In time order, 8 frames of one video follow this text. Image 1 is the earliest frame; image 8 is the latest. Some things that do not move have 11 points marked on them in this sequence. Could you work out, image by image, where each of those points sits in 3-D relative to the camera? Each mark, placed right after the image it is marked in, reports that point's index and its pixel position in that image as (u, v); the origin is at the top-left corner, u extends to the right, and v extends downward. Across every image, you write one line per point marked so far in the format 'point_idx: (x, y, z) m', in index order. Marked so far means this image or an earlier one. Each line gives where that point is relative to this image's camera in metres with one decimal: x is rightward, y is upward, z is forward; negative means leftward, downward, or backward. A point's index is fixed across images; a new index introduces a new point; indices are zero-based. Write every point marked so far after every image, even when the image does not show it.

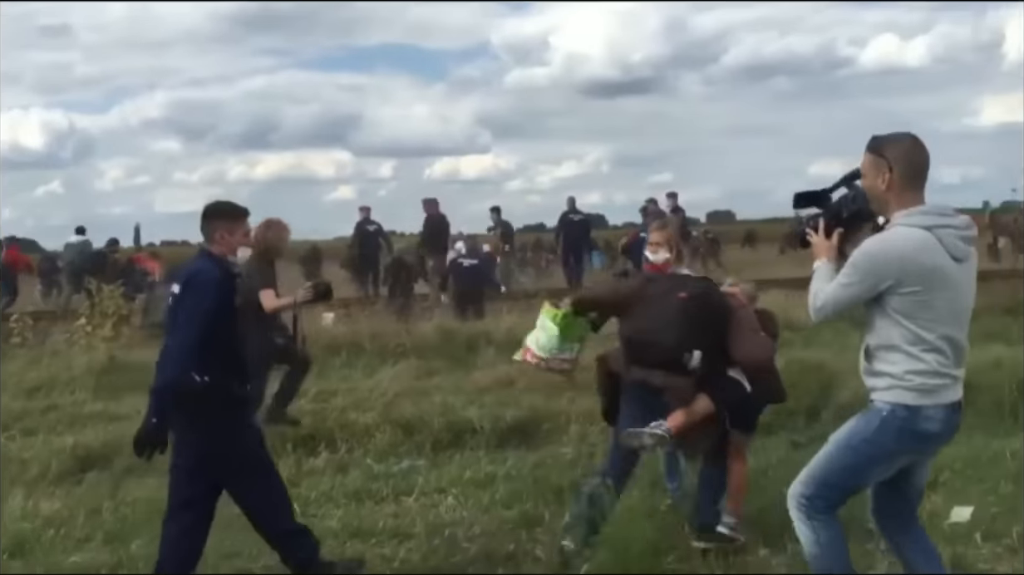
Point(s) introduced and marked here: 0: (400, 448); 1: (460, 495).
0: (-0.6, -0.9, +5.8) m
1: (-0.3, -1.1, +5.4) m
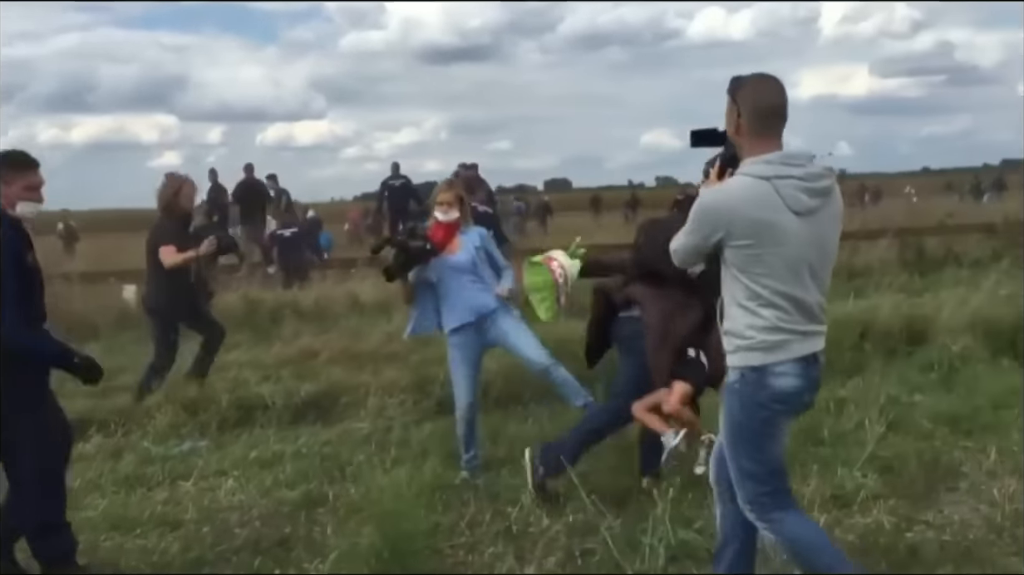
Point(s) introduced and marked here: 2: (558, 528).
0: (-1.8, -0.8, +5.4) m
1: (-1.4, -1.0, +5.1) m
2: (+0.2, -1.0, +4.0) m
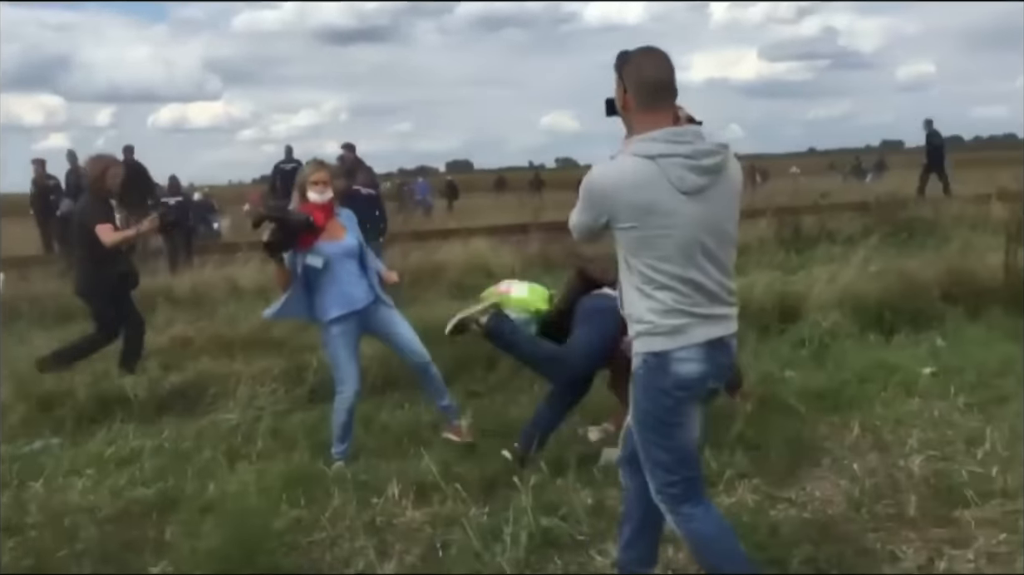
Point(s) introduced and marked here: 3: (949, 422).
0: (-2.4, -0.7, +5.1) m
1: (-2.0, -0.9, +4.8) m
2: (-0.3, -0.9, +3.9) m
3: (+2.1, -0.6, +4.7) m
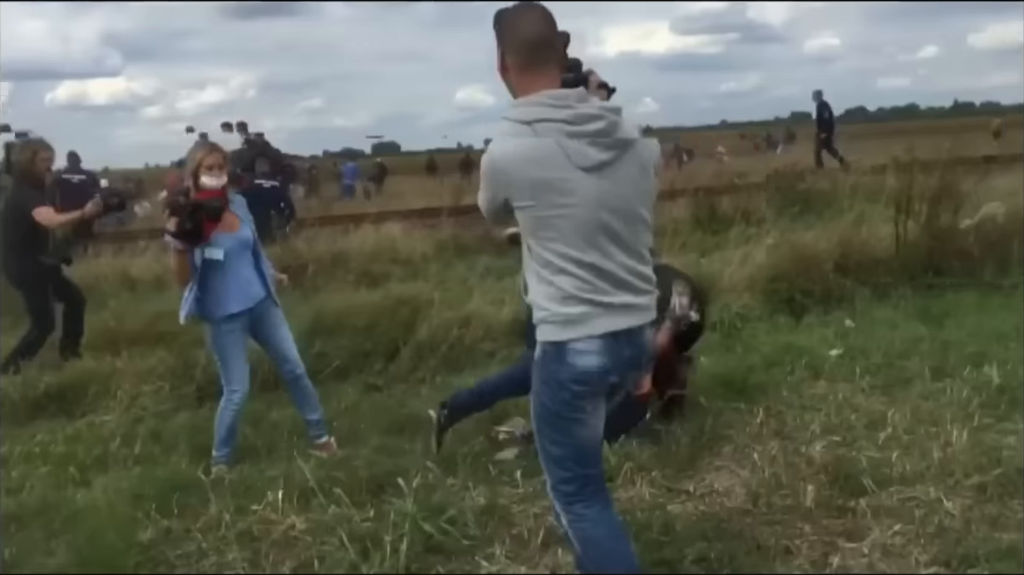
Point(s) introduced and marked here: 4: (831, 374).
0: (-2.9, -0.7, +4.7) m
1: (-2.5, -0.9, +4.5) m
2: (-0.8, -0.9, +3.7) m
3: (+1.6, -0.5, +4.7) m
4: (+1.6, -0.4, +5.2) m
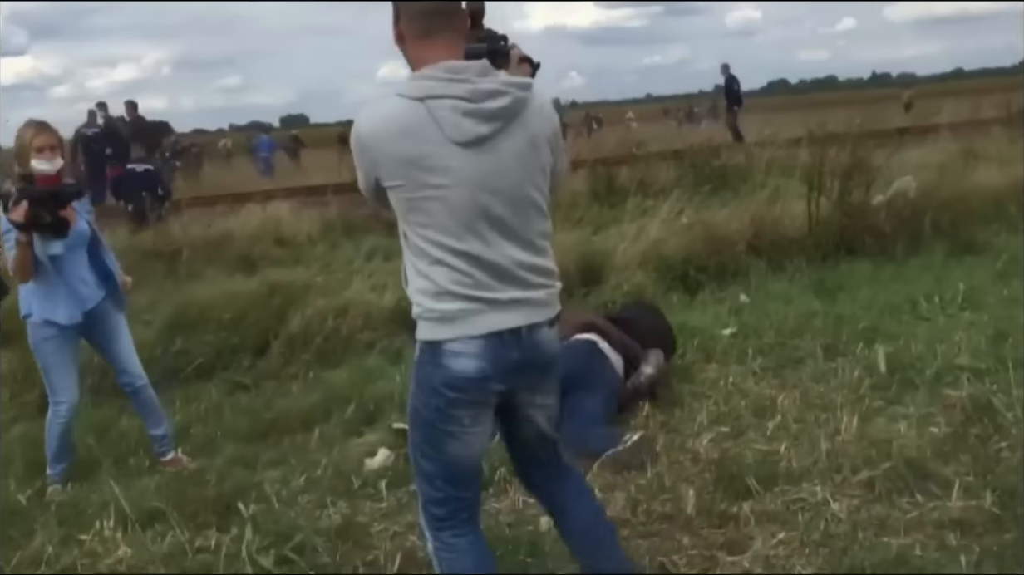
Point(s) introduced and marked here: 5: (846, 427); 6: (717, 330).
0: (-3.5, -0.7, +4.1) m
1: (-3.0, -0.9, +4.0) m
2: (-1.2, -0.9, +3.3) m
3: (+1.0, -0.5, +4.4) m
4: (+1.0, -0.3, +5.0) m
5: (+1.3, -0.5, +3.9) m
6: (+1.1, -0.2, +5.2) m
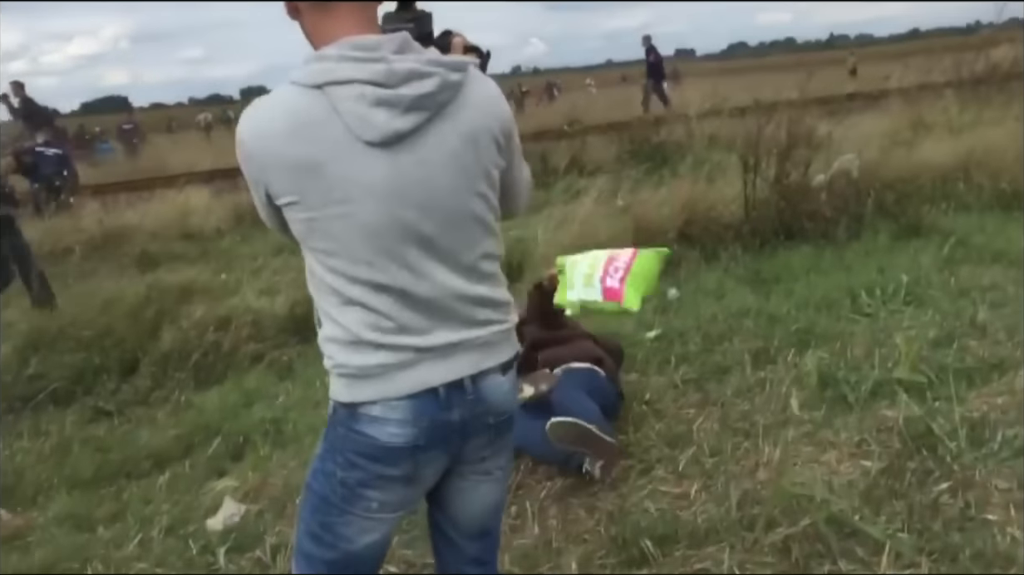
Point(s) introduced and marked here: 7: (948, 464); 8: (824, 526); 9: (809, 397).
0: (-3.9, -0.9, +3.5) m
1: (-3.4, -1.1, +3.3) m
2: (-1.6, -1.0, +2.7) m
3: (+0.6, -0.5, +3.9) m
4: (+0.6, -0.4, +4.5) m
5: (+0.9, -0.6, +3.4) m
6: (+0.6, -0.2, +4.7) m
7: (+1.4, -0.6, +3.2) m
8: (+0.9, -0.7, +2.9) m
9: (+1.2, -0.4, +3.9) m
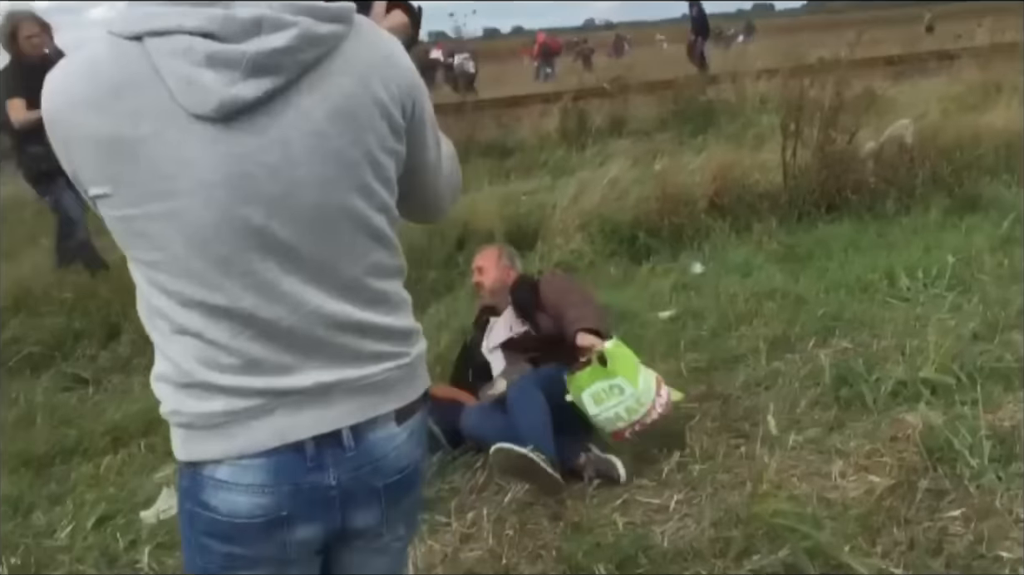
0: (-4.0, -0.7, +3.4) m
1: (-3.5, -0.9, +3.3) m
2: (-1.8, -0.9, +2.5) m
3: (+0.5, -0.4, +3.6) m
4: (+0.5, -0.3, +4.1) m
5: (+0.8, -0.5, +3.0) m
6: (+0.6, -0.1, +4.4) m
7: (+1.3, -0.6, +2.8) m
8: (+0.8, -0.7, +2.5) m
9: (+1.1, -0.4, +3.5) m
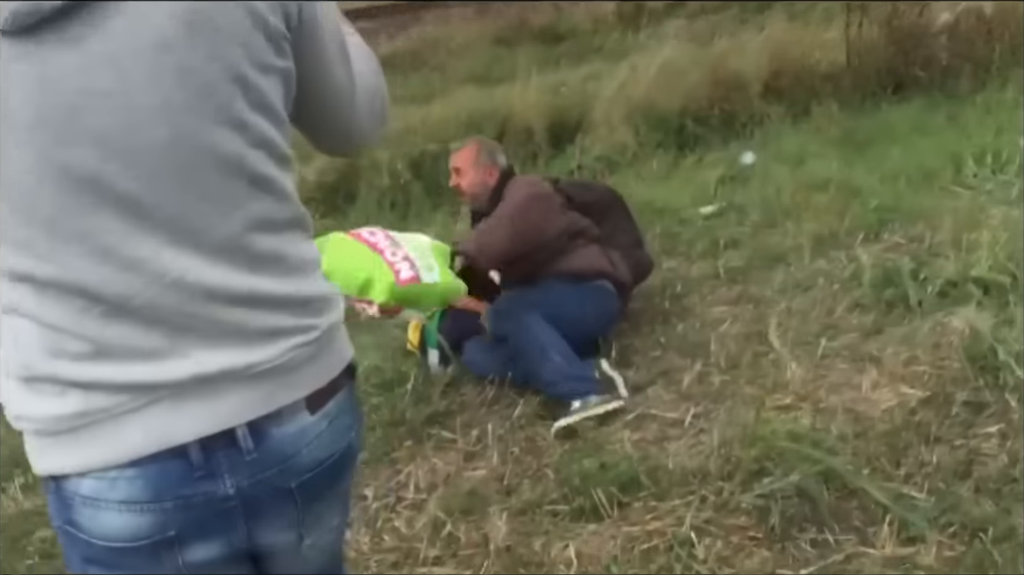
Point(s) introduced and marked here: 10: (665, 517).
0: (-3.9, -0.4, +3.6) m
1: (-3.4, -0.7, +3.5) m
2: (-1.8, -0.7, +2.6) m
3: (+0.6, -0.1, +3.4) m
4: (+0.7, +0.1, +3.9) m
5: (+0.8, -0.3, +2.8) m
6: (+0.7, +0.3, +4.1) m
7: (+1.3, -0.3, +2.6) m
8: (+0.8, -0.4, +2.4) m
9: (+1.2, 0.0, +3.3) m
10: (+0.4, -0.5, +2.4) m
